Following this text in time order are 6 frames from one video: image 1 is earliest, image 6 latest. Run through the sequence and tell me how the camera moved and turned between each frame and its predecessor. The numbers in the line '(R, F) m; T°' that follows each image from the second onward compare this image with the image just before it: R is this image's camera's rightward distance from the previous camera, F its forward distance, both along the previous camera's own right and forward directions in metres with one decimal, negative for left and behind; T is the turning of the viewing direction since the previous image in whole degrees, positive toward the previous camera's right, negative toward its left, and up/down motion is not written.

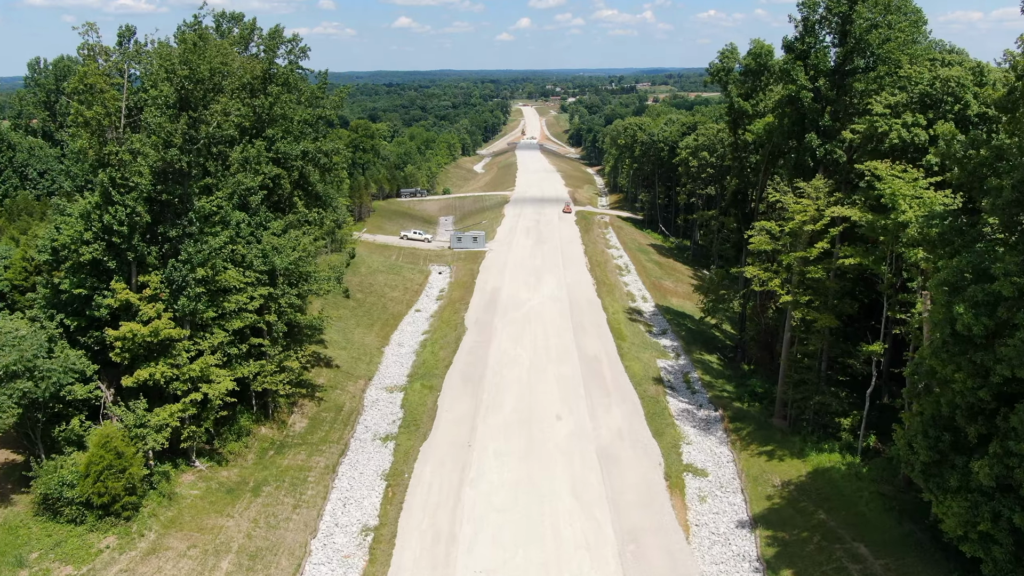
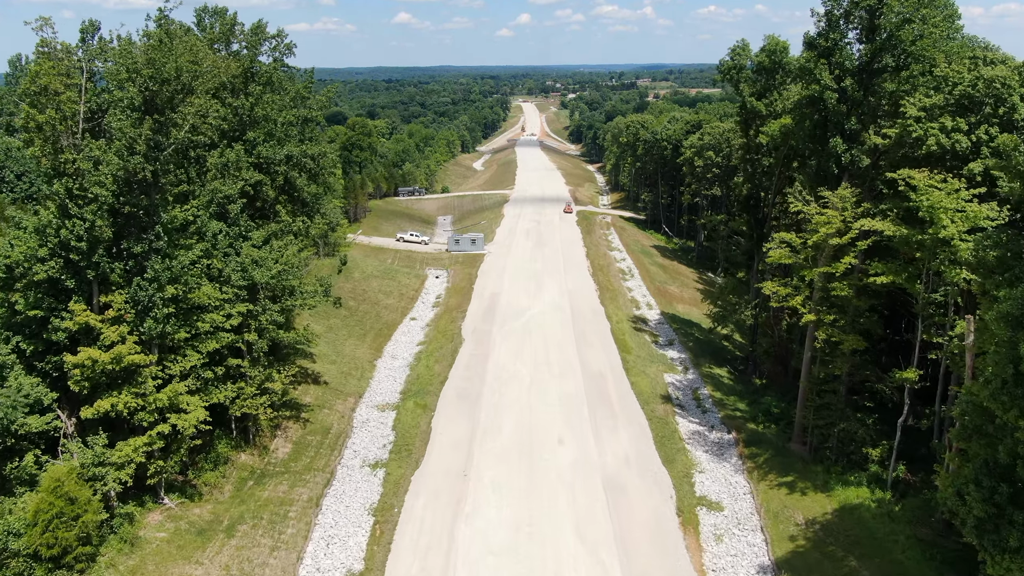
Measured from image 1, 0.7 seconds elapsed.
(0.0, +2.0) m; 0°
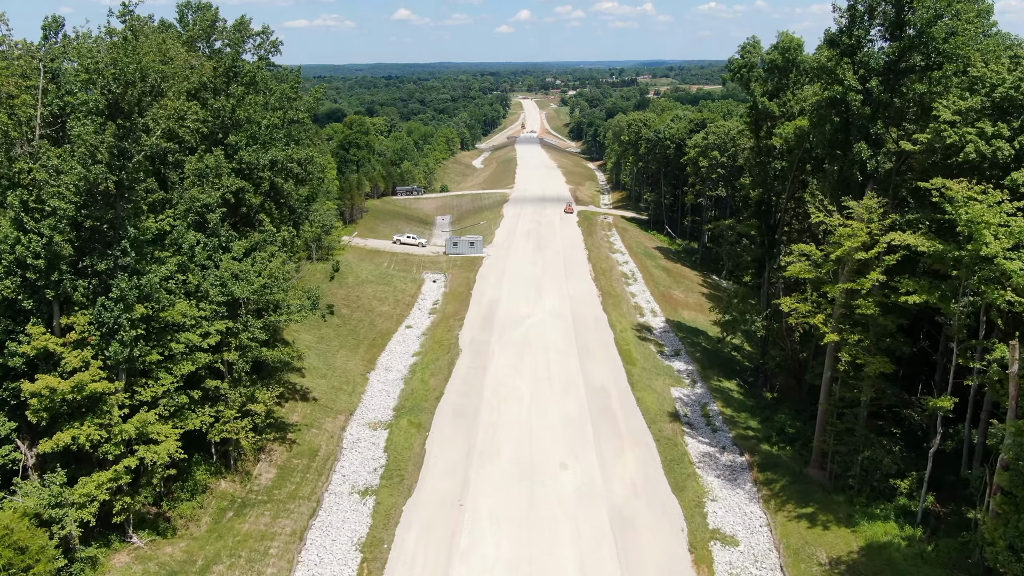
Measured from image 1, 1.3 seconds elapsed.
(0.0, +1.7) m; 0°
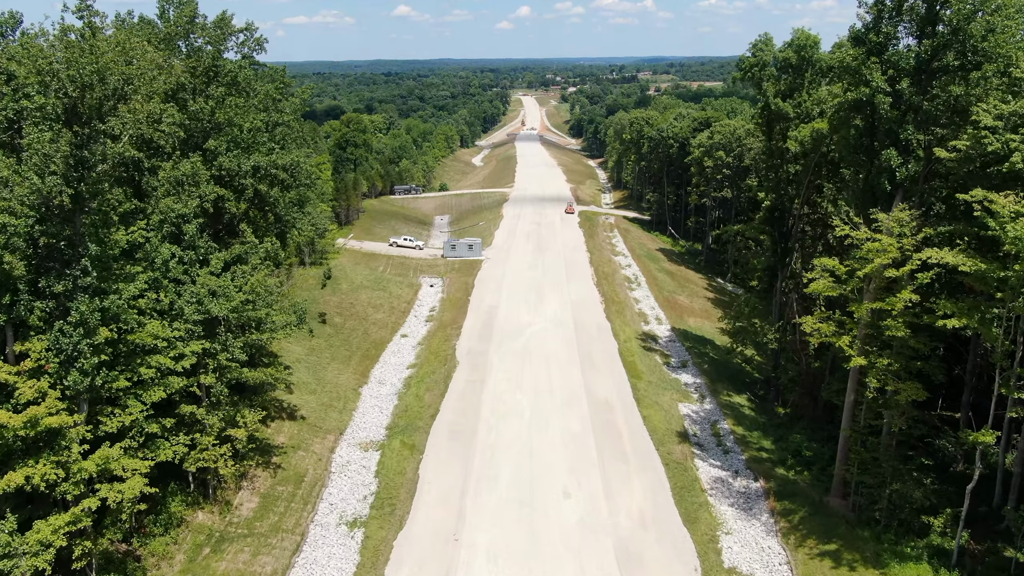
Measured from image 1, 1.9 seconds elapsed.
(0.0, +1.7) m; 0°
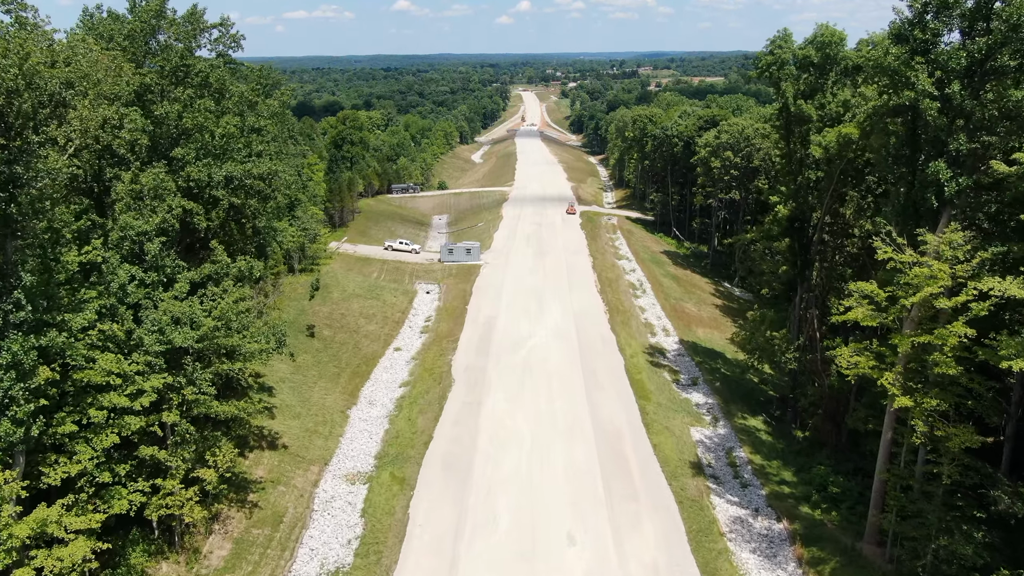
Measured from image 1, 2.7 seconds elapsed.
(0.0, +2.2) m; 0°
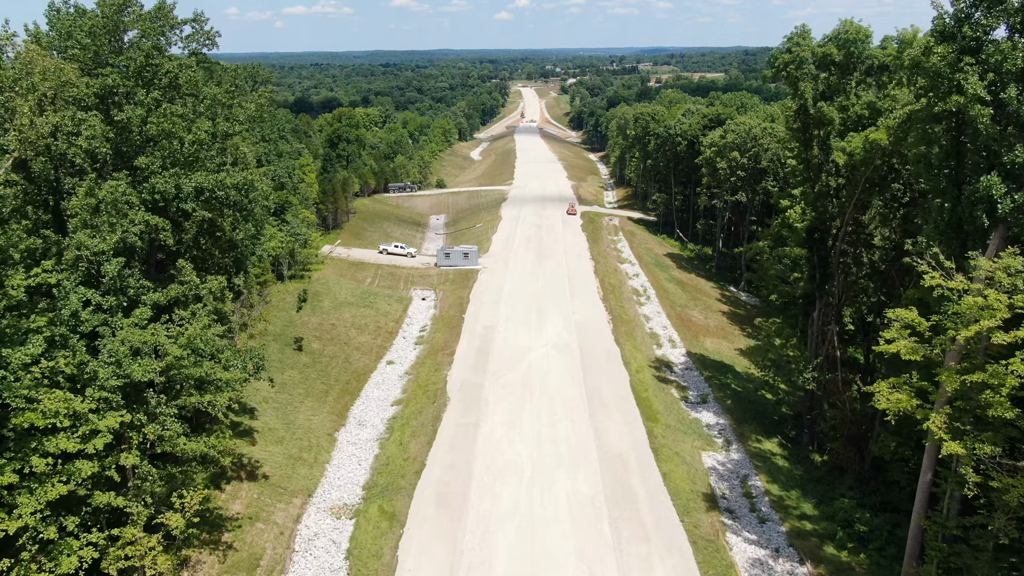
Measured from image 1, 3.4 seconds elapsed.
(0.0, +2.0) m; 0°
